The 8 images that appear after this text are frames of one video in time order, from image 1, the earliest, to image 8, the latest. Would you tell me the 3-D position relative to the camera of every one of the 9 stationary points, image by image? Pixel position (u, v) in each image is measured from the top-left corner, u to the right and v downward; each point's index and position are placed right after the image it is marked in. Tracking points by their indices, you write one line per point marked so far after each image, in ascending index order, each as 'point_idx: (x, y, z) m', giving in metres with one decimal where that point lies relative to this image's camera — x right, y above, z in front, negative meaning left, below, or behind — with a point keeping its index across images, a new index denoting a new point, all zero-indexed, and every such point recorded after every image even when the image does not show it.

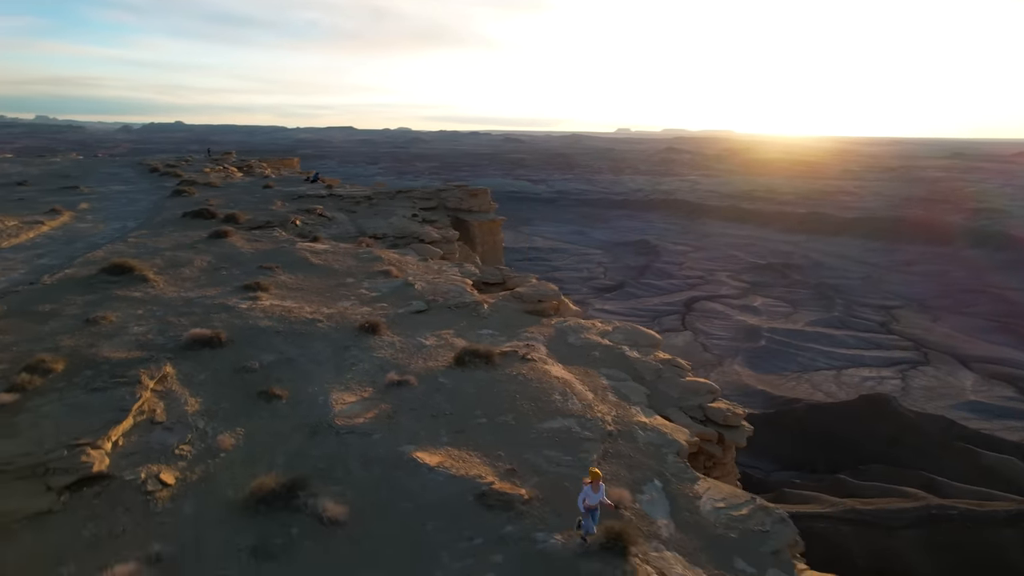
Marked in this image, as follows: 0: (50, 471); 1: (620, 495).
0: (-3.6, -1.4, +5.3) m
1: (+0.9, -1.7, +5.6) m
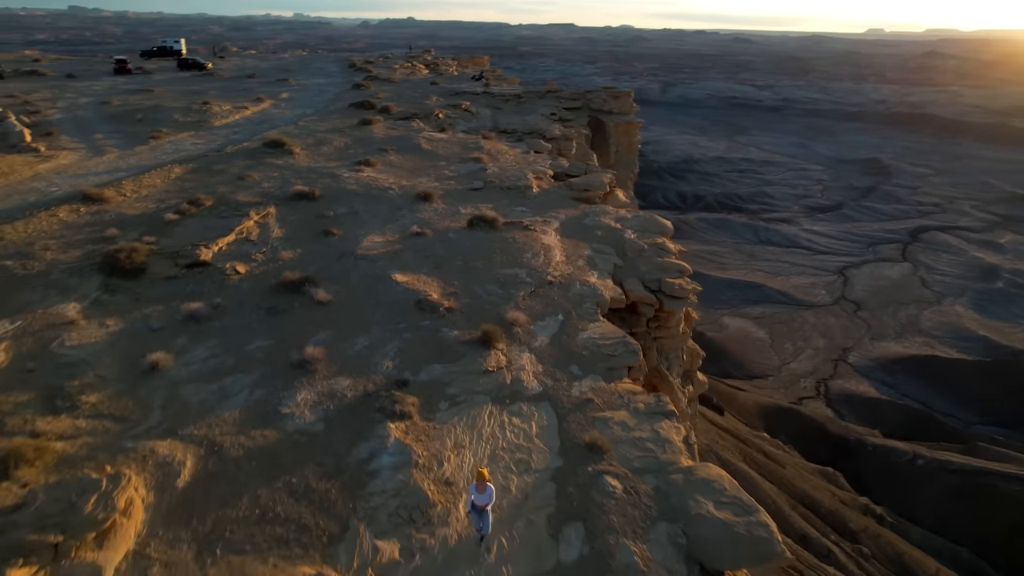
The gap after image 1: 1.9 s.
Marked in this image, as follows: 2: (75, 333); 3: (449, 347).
0: (-4.2, +0.4, +8.8) m
1: (+0.1, -0.3, +7.8) m
2: (-4.4, -0.5, +7.0) m
3: (-0.6, -0.6, +7.2) m
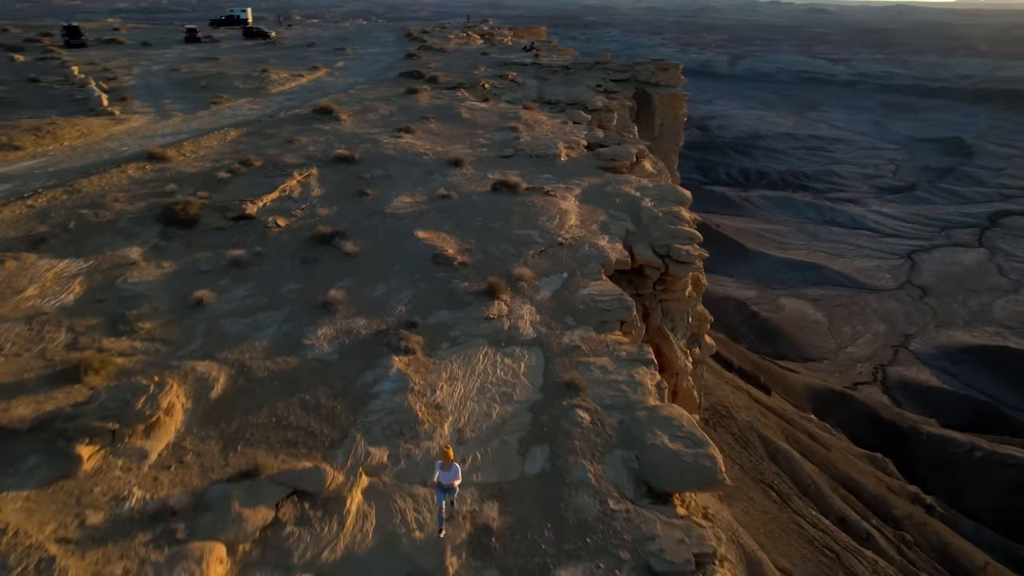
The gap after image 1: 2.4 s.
0: (-4.0, +1.1, +9.8) m
1: (+0.2, +0.2, +8.5) m
2: (-4.4, +0.2, +8.1) m
3: (-0.6, -0.1, +7.9) m
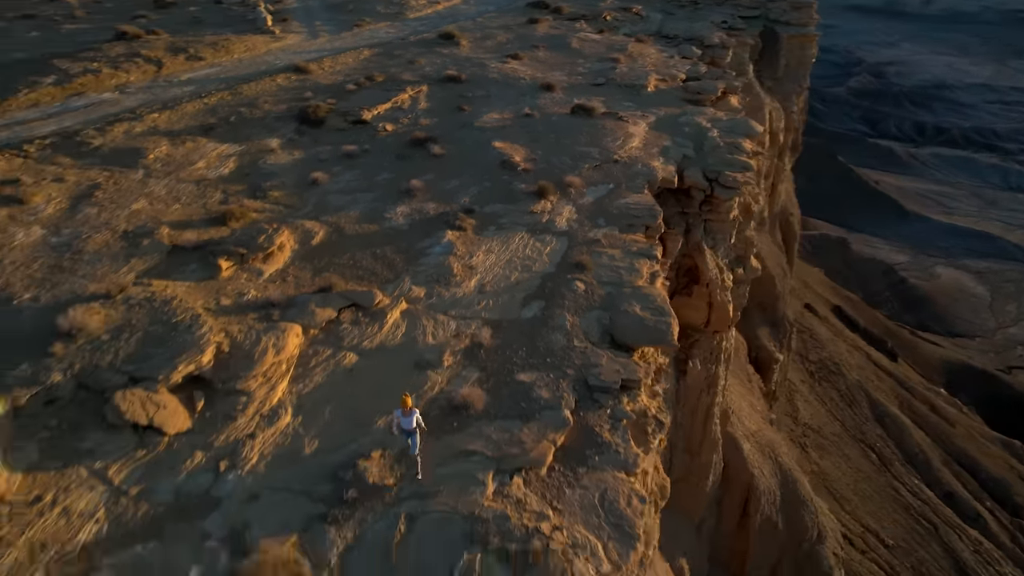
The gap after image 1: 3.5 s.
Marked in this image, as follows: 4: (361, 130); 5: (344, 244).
0: (-2.8, +3.0, +12.0) m
1: (+0.9, +1.5, +10.0) m
2: (-3.6, +2.0, +10.5) m
3: (0.0, +1.3, +9.6) m
4: (-2.5, +2.6, +11.6) m
5: (-2.0, +0.5, +8.3) m
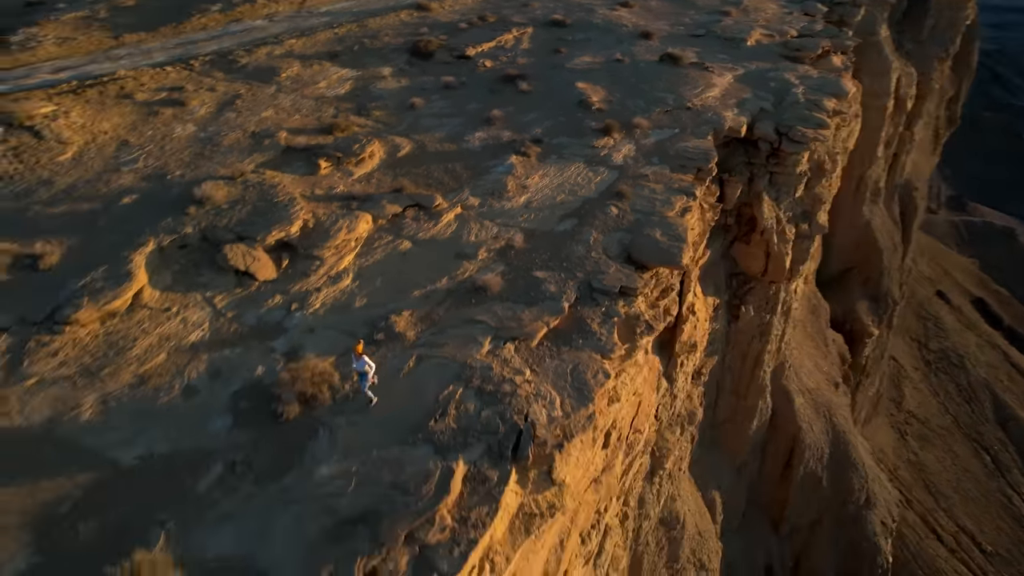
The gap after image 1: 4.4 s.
0: (-1.1, +4.6, +13.3) m
1: (+2.0, +2.6, +10.8) m
2: (-2.3, +3.6, +12.1) m
3: (+1.0, +2.4, +10.7) m
4: (-0.9, +4.2, +12.9) m
5: (-1.3, +1.8, +9.7) m
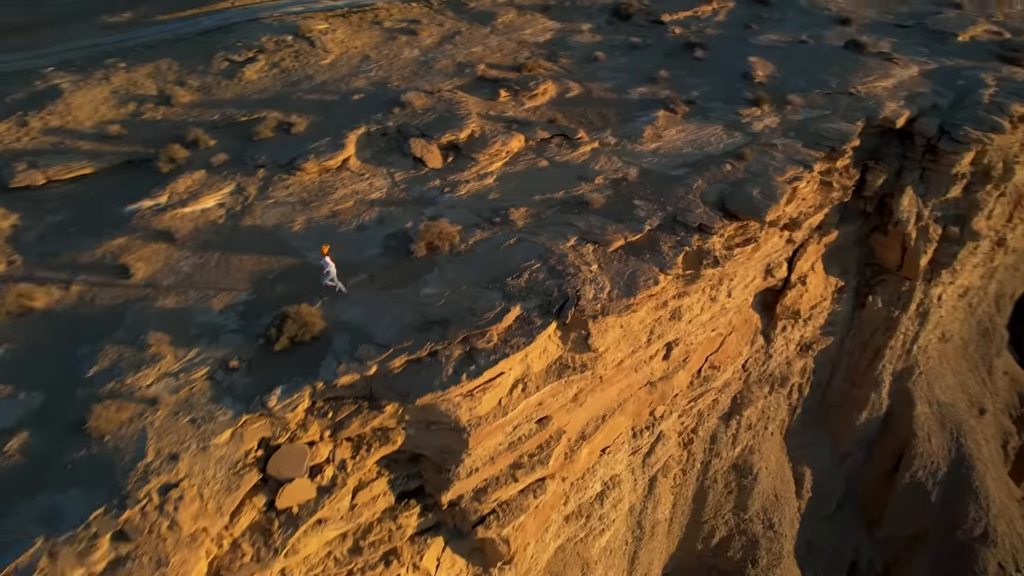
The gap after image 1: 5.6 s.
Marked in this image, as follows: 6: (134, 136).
0: (+3.0, +5.8, +14.7) m
1: (+4.7, +3.1, +11.6) m
2: (+1.3, +5.1, +13.9) m
3: (+3.8, +3.2, +11.7) m
4: (+2.9, +5.4, +14.3) m
5: (+1.2, +3.1, +11.5) m
6: (-5.7, +2.3, +10.4) m
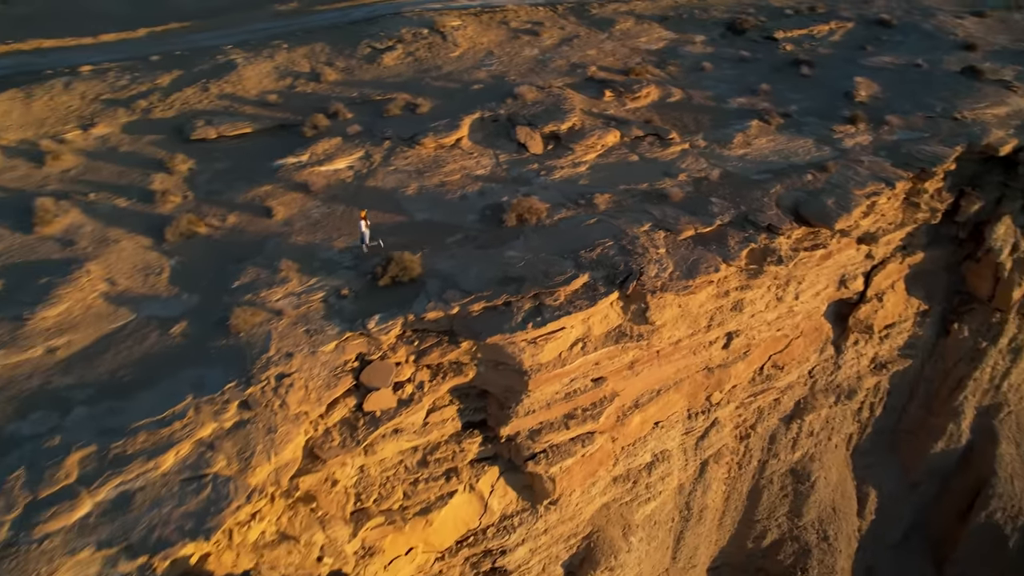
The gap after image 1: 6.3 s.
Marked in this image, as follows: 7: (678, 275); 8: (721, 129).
0: (+5.6, +5.6, +15.2) m
1: (+6.5, +2.9, +11.8) m
2: (+3.8, +5.1, +14.7) m
3: (+5.6, +3.0, +12.1) m
4: (+5.4, +5.2, +14.8) m
5: (+3.1, +3.2, +12.3) m
6: (-4.0, +3.2, +12.2) m
7: (+2.1, +0.2, +8.6) m
8: (+3.5, +2.7, +11.6) m
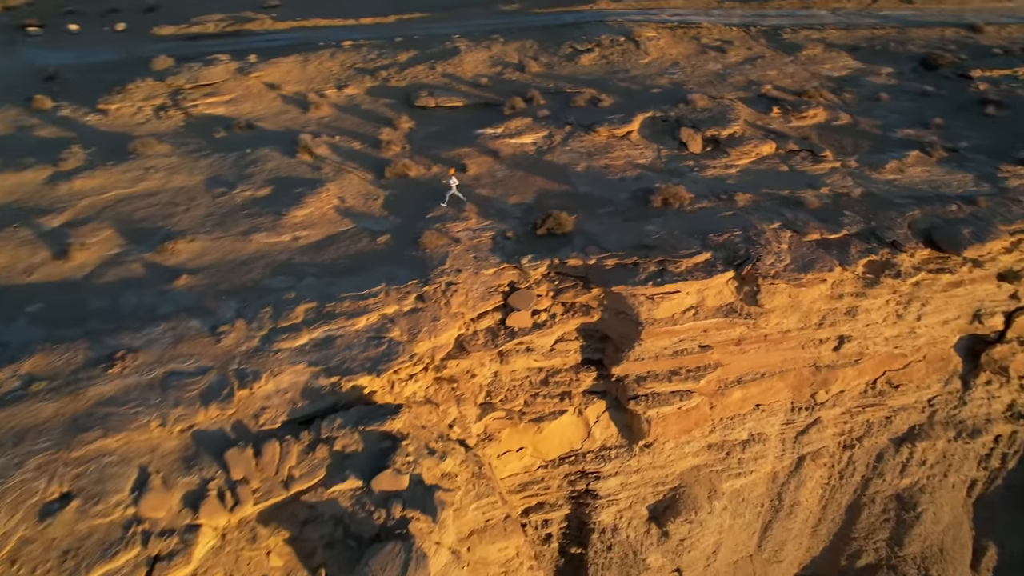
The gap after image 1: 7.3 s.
0: (+9.9, +4.8, +15.2) m
1: (+9.5, +2.0, +11.7) m
2: (+7.9, +4.6, +15.1) m
3: (+8.7, +2.3, +12.2) m
4: (+9.5, +4.4, +14.8) m
5: (+6.3, +3.0, +13.0) m
6: (-0.4, +4.2, +14.6) m
7: (+3.9, +0.3, +9.6) m
8: (+6.5, +2.4, +12.2) m
